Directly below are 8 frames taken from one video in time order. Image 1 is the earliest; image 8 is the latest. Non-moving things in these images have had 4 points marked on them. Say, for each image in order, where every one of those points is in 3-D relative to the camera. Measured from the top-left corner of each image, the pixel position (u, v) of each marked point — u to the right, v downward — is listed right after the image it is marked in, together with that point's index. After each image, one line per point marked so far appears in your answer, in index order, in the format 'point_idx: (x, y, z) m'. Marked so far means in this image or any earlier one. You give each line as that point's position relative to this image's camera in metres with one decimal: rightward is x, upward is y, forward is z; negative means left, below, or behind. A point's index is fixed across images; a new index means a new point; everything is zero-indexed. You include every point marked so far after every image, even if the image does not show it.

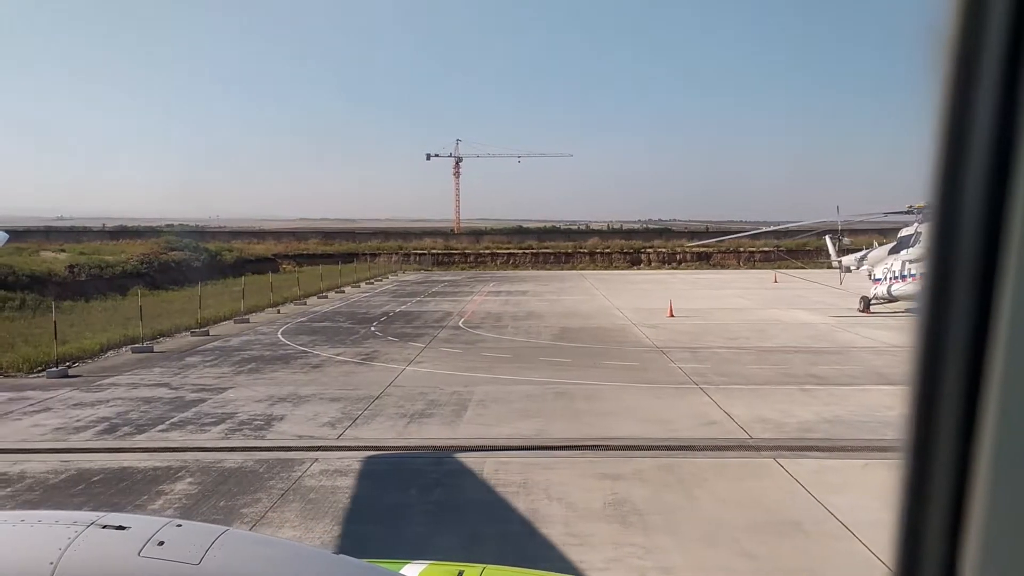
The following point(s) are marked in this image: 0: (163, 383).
0: (-5.5, -1.5, +13.9) m
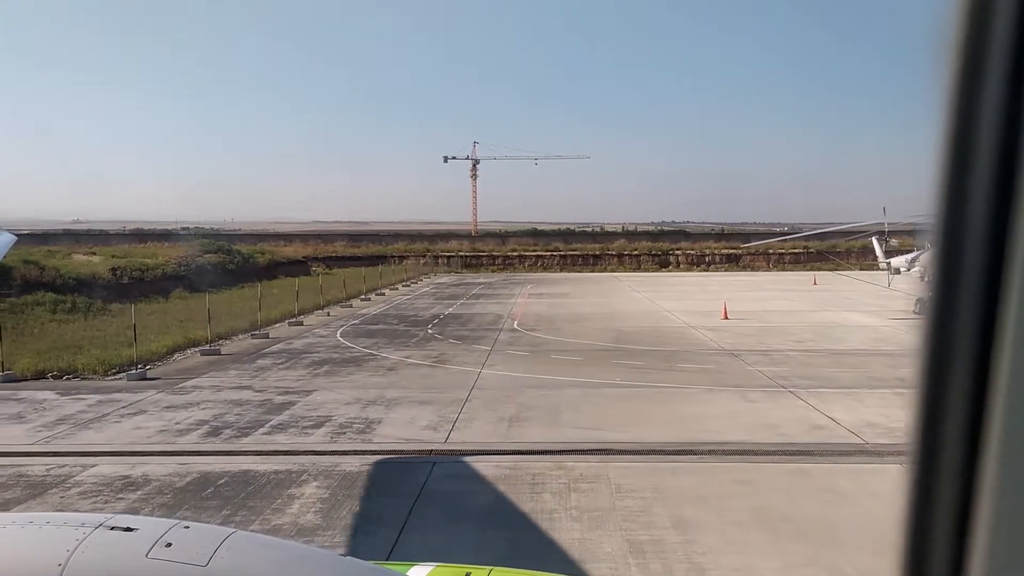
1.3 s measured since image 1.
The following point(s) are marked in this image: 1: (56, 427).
0: (-4.2, -1.5, +13.9) m
1: (-5.7, -1.7, +10.8) m
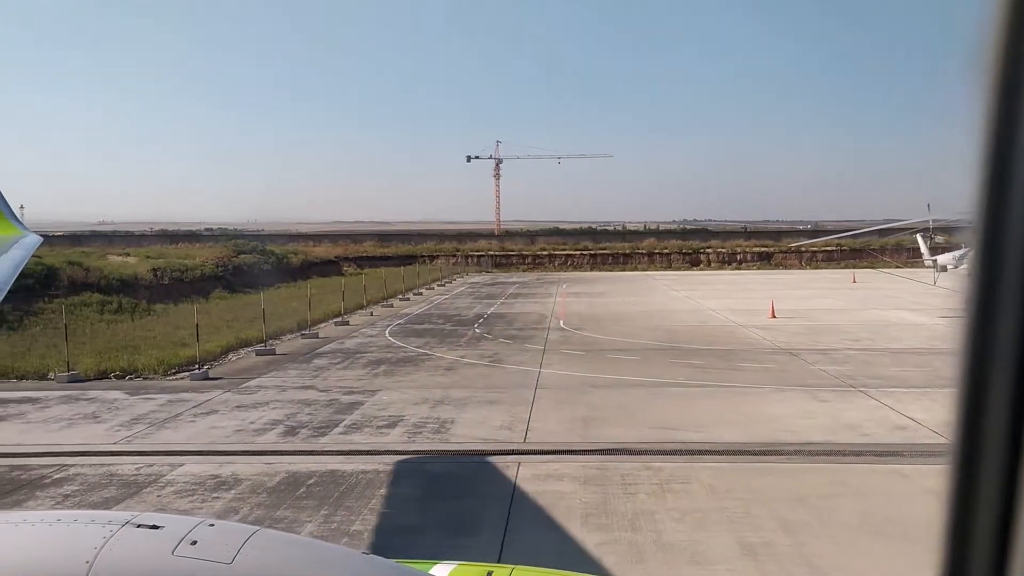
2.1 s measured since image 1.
0: (-3.2, -1.6, +14.0) m
1: (-4.8, -1.7, +10.9) m
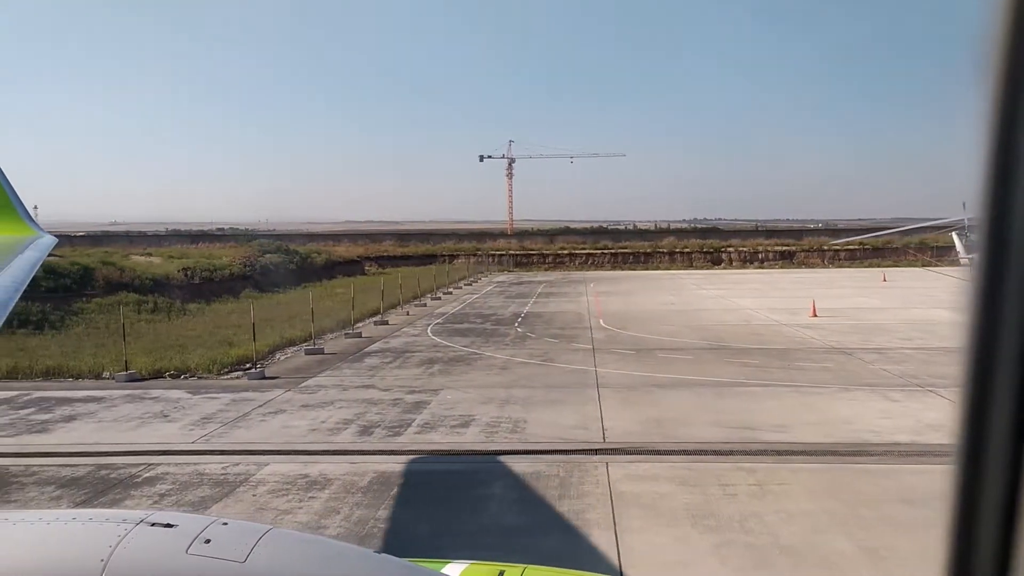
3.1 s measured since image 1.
0: (-2.3, -1.5, +14.0) m
1: (-3.9, -1.7, +10.9) m
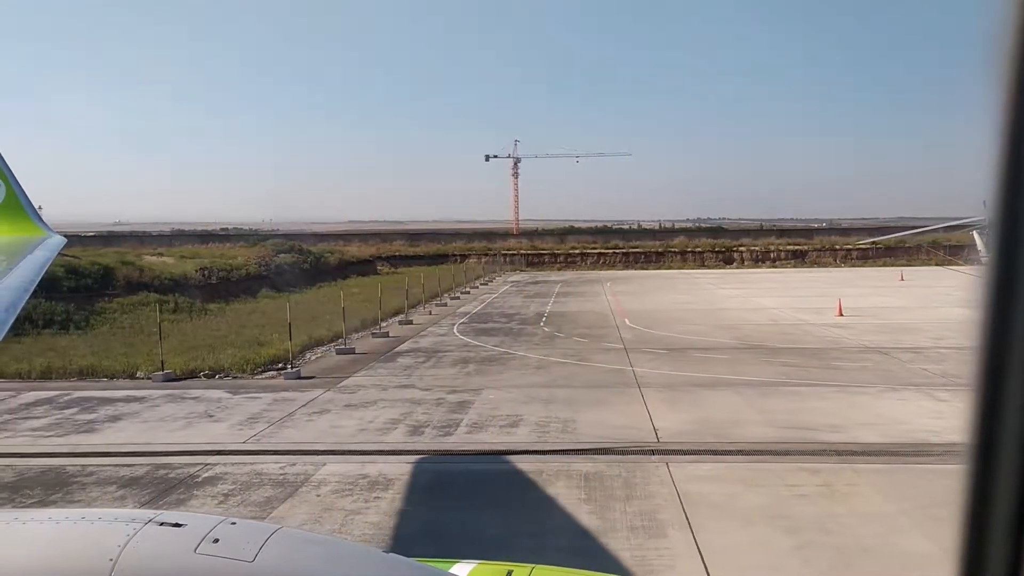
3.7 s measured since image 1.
0: (-1.7, -1.5, +13.9) m
1: (-3.3, -1.7, +10.9) m
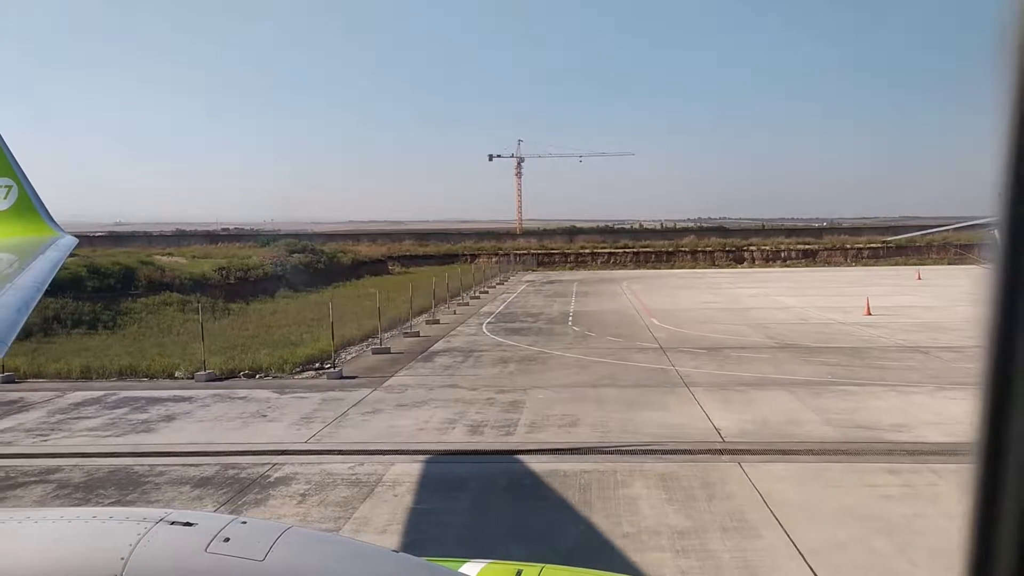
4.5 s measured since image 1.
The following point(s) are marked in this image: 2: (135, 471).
0: (-0.9, -1.5, +13.9) m
1: (-2.5, -1.7, +10.9) m
2: (-3.8, -1.8, +8.6) m
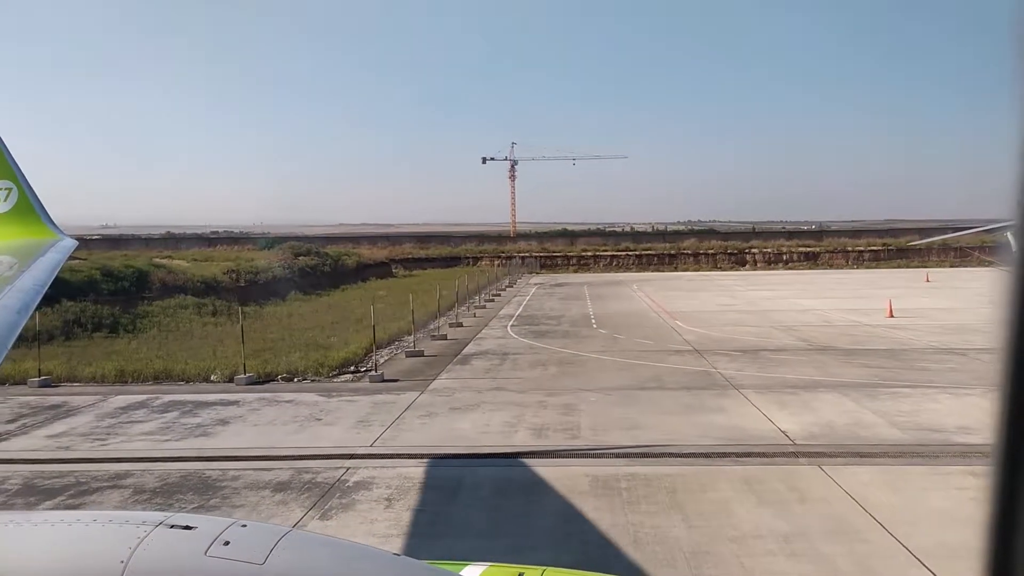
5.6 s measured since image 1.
0: (-0.2, -1.6, +13.9) m
1: (-1.8, -1.8, +10.8) m
2: (-3.0, -1.8, +8.5) m
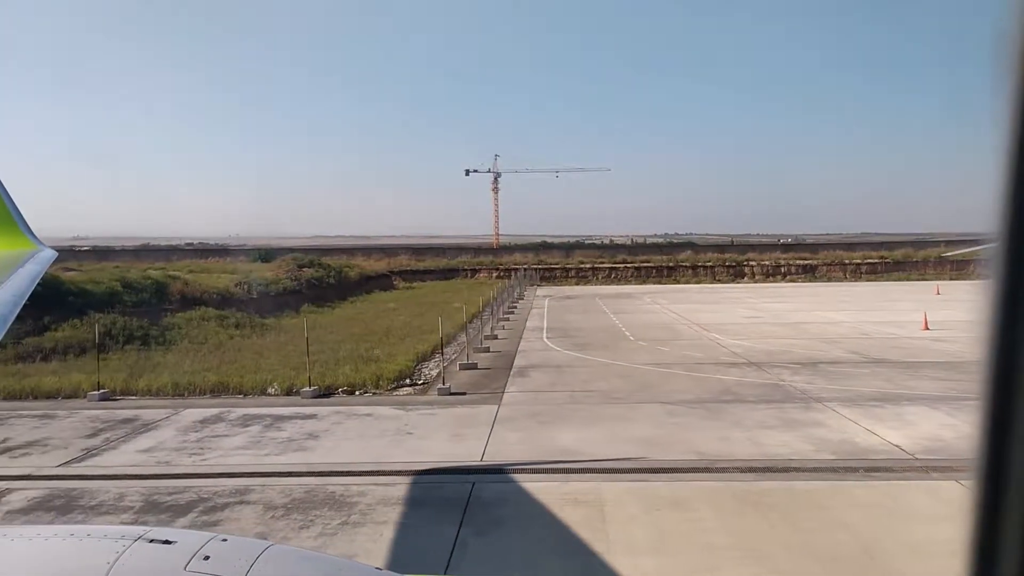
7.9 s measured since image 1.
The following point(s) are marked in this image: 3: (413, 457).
0: (+1.0, -1.7, +13.7) m
1: (-0.6, -1.9, +10.6) m
2: (-1.7, -2.0, +8.3) m
3: (-1.2, -1.9, +9.9) m
